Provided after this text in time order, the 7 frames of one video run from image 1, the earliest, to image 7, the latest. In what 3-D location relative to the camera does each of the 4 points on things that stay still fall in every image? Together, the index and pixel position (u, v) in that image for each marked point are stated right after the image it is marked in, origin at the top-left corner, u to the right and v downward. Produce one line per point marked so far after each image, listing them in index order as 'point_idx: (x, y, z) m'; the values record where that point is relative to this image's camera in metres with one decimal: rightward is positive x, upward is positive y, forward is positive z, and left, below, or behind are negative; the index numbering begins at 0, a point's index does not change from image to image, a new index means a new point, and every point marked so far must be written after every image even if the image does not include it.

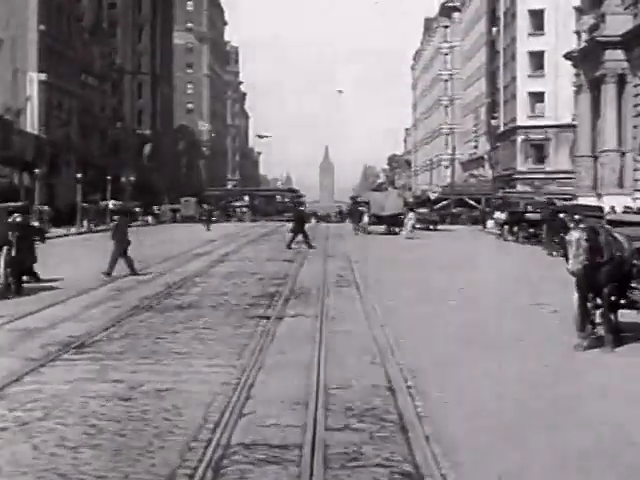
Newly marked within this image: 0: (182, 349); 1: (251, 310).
0: (-1.3, -1.0, +12.8) m
1: (-0.9, -0.9, +17.4) m
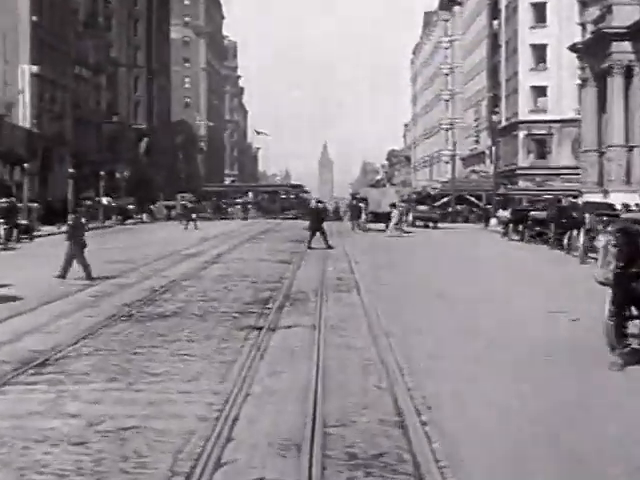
0: (-1.3, -1.1, +11.0) m
1: (-0.9, -0.9, +15.7) m
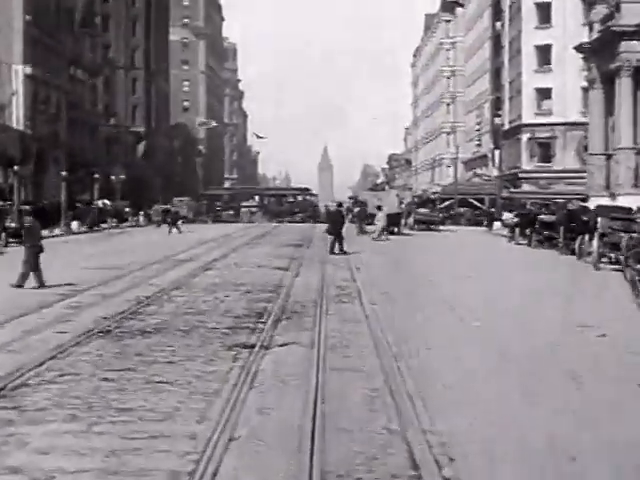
0: (-1.3, -1.1, +9.4) m
1: (-0.9, -1.0, +14.0) m
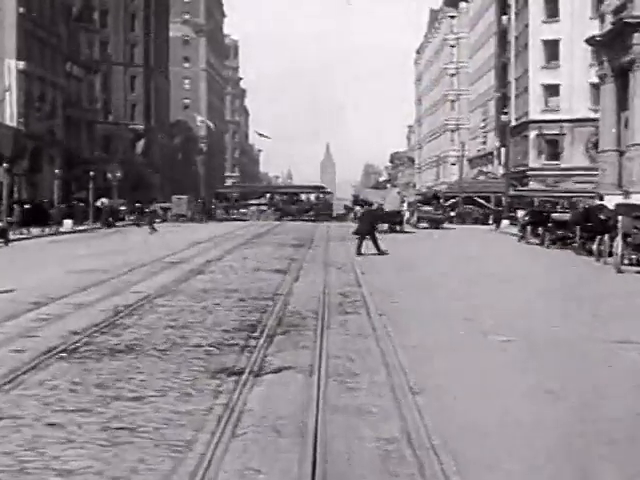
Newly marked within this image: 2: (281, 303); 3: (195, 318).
0: (-1.3, -1.2, +7.2) m
1: (-0.9, -1.0, +11.9) m
2: (-0.5, -0.8, +18.4) m
3: (-1.4, -0.9, +15.9) m
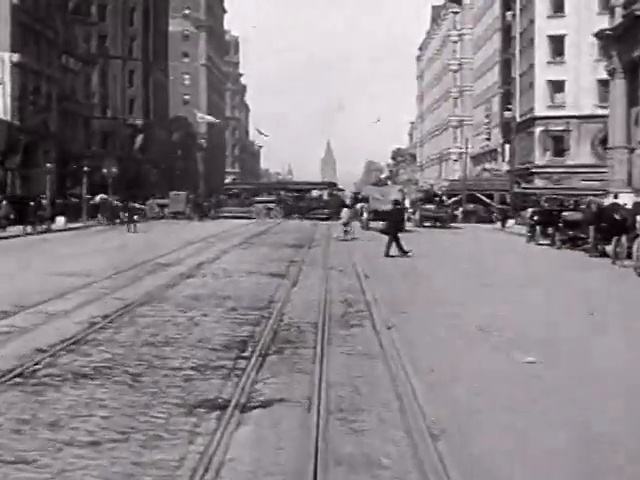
0: (-1.3, -1.2, +5.4) m
1: (-0.9, -1.1, +10.1) m
2: (-0.5, -0.9, +16.6) m
3: (-1.4, -0.9, +14.1) m
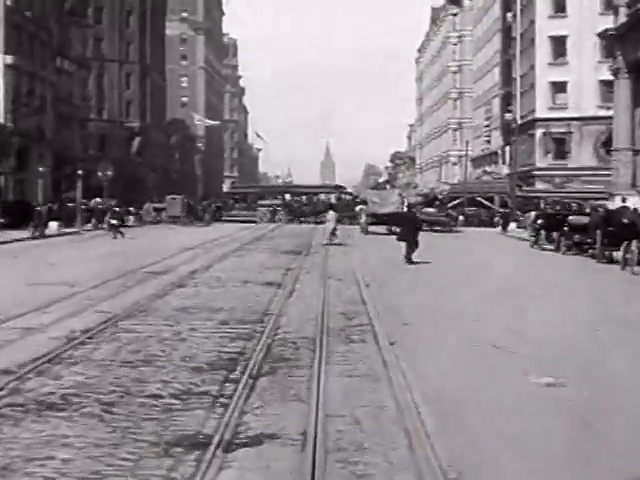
0: (-1.3, -1.3, +4.2) m
1: (-1.0, -1.1, +8.9) m
2: (-0.6, -1.0, +15.4) m
3: (-1.5, -1.0, +12.9) m
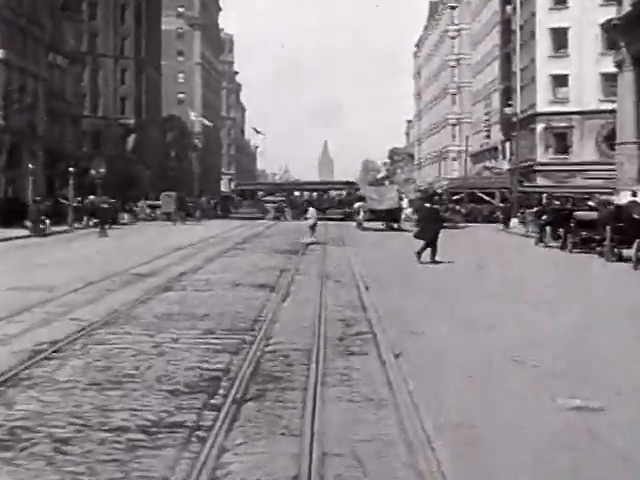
0: (-1.4, -1.3, +2.7) m
1: (-1.0, -1.2, +7.4) m
2: (-0.6, -1.0, +13.9) m
3: (-1.5, -1.0, +11.4) m
